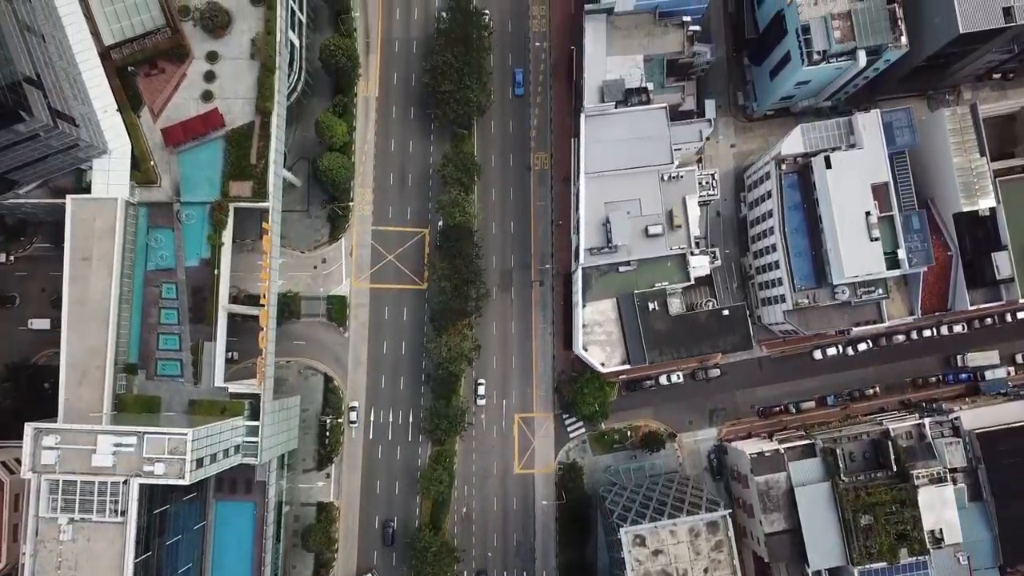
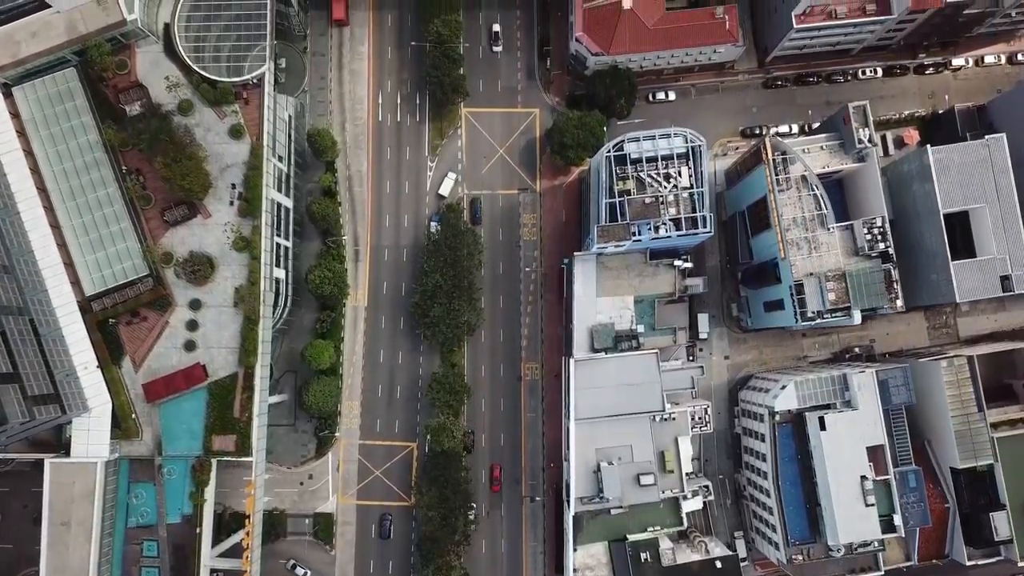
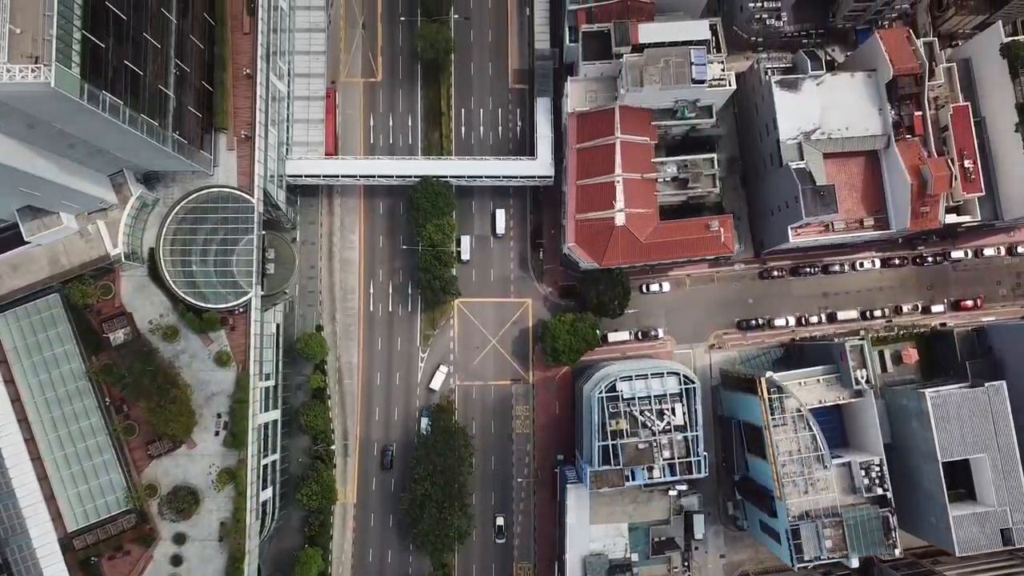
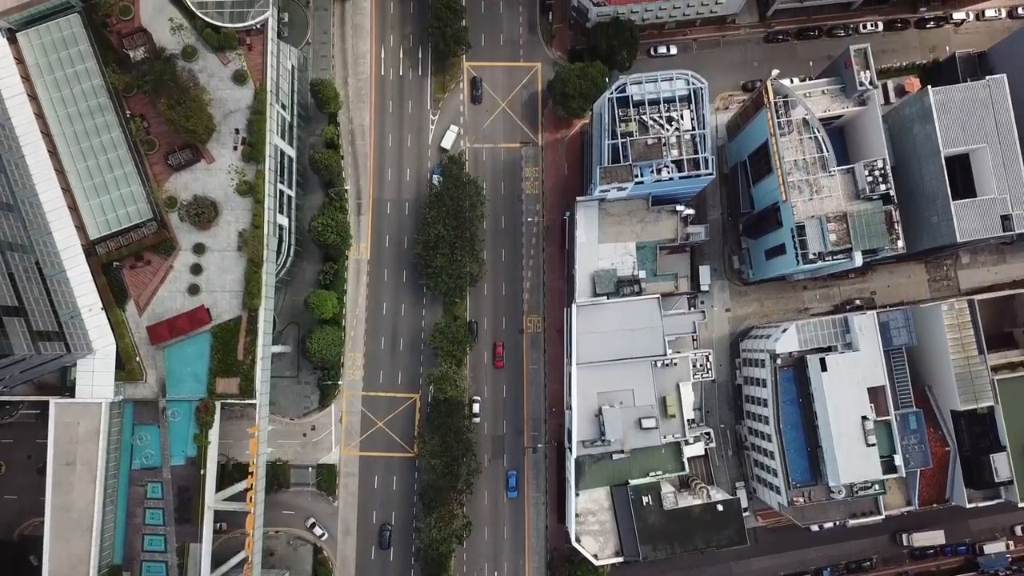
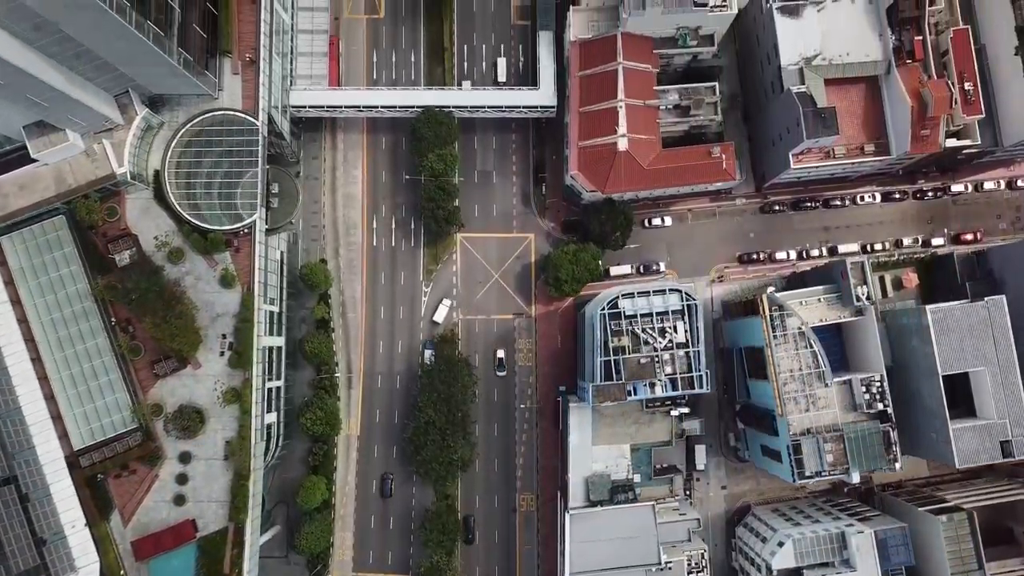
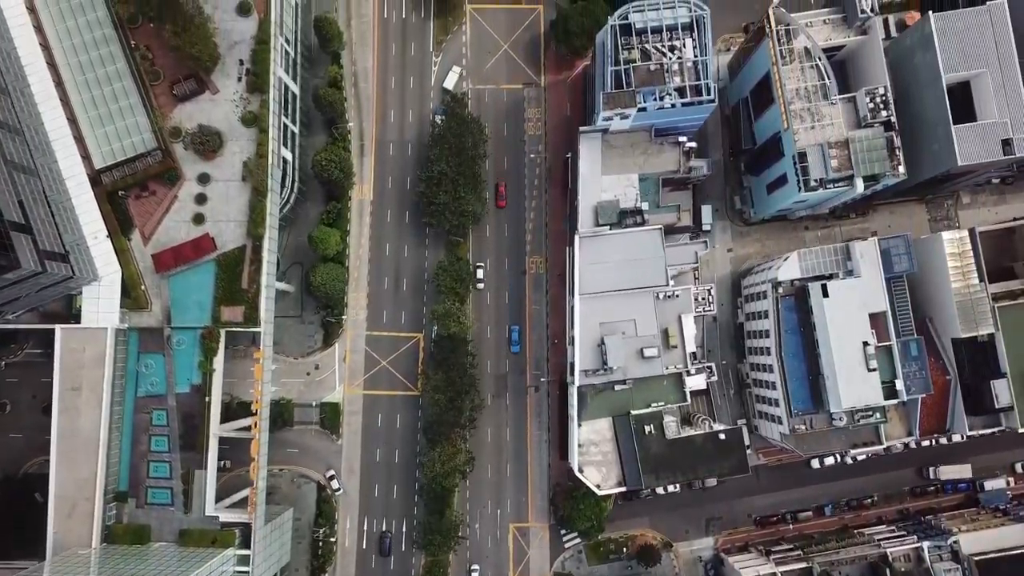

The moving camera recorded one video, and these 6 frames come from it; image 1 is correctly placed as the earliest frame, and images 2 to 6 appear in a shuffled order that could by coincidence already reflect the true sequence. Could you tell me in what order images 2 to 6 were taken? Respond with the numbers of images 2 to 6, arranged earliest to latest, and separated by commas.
6, 4, 2, 5, 3
